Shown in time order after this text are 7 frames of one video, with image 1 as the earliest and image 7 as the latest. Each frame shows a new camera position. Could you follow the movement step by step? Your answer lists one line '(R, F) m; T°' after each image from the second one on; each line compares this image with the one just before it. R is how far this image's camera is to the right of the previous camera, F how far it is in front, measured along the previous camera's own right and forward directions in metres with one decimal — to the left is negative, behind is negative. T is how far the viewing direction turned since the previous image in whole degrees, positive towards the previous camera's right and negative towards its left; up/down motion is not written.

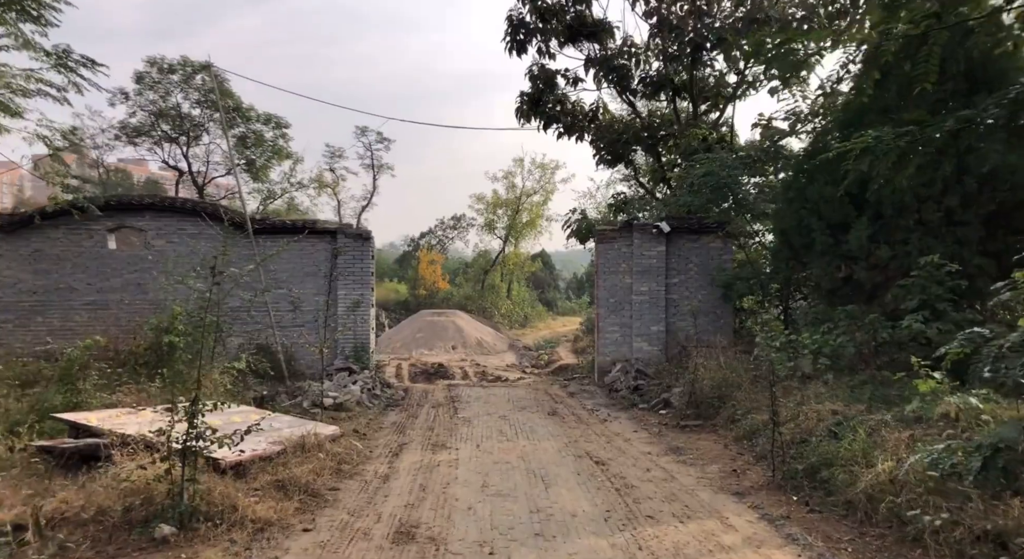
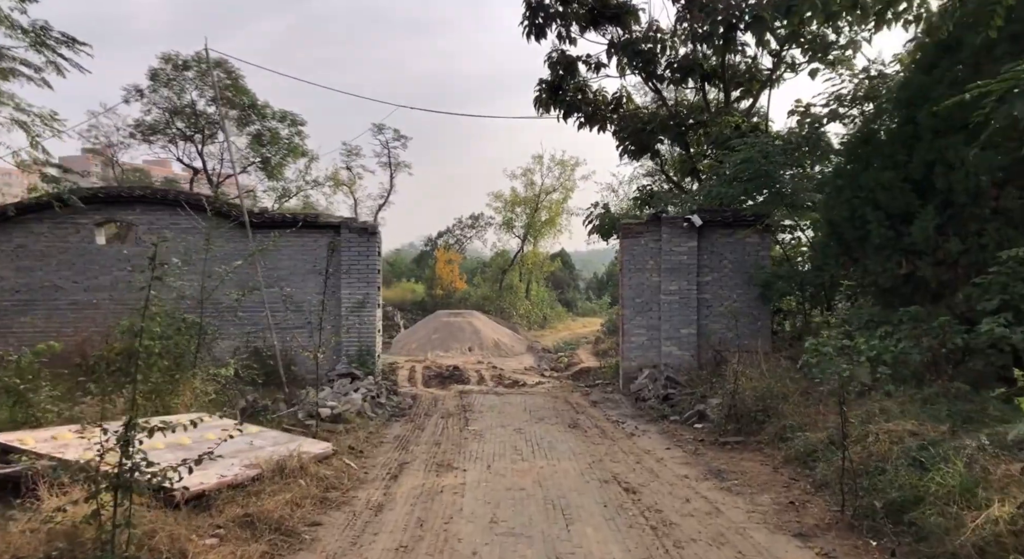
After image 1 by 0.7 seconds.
(0.0, +0.8) m; -2°
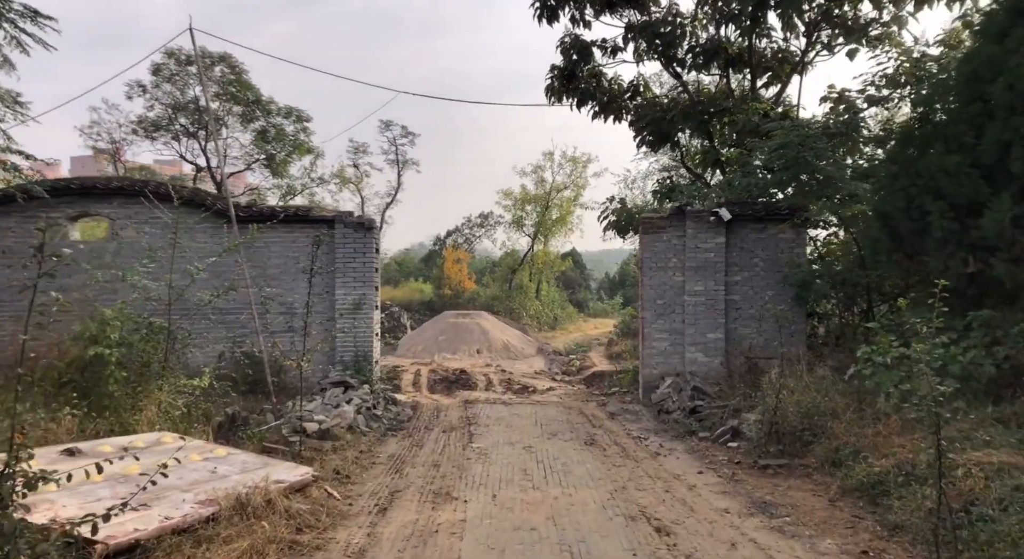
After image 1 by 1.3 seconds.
(0.0, +0.8) m; -1°
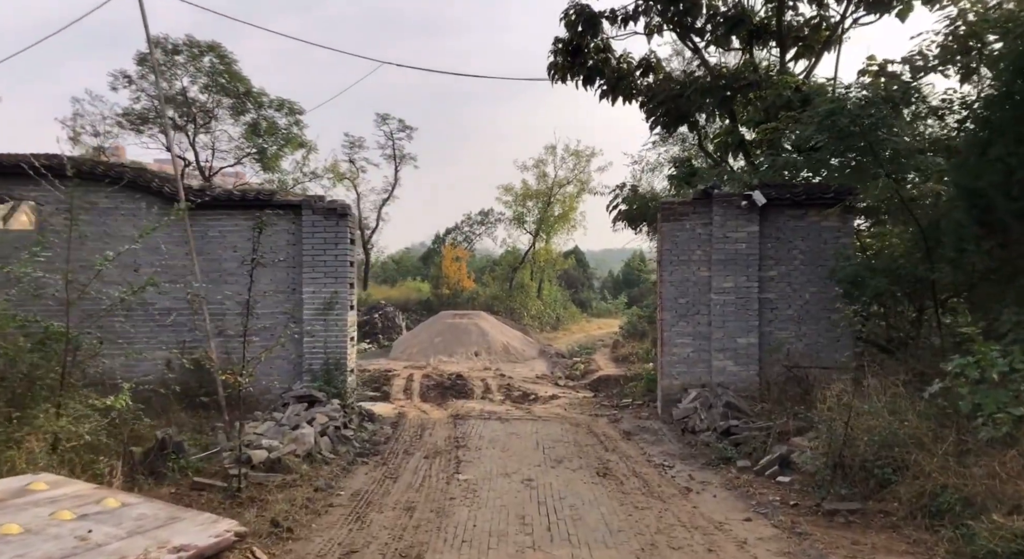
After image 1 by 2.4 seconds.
(+0.1, +1.3) m; 0°
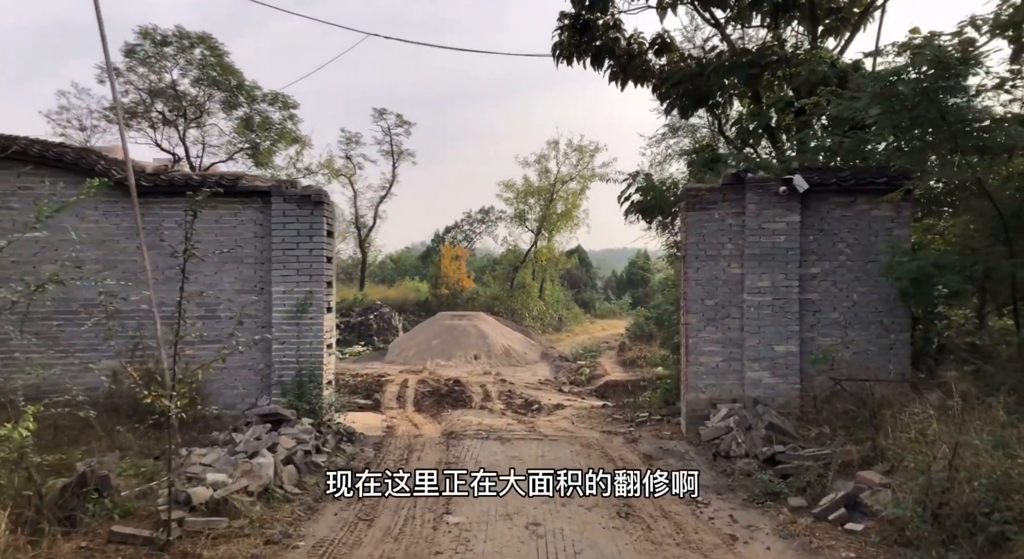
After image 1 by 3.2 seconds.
(0.0, +1.0) m; 0°
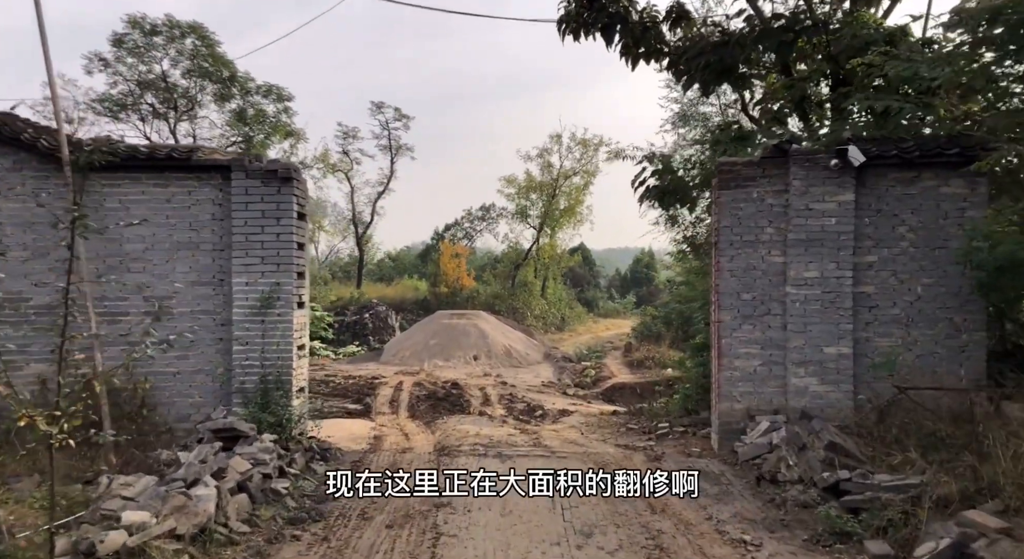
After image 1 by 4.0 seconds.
(0.0, +1.0) m; 0°
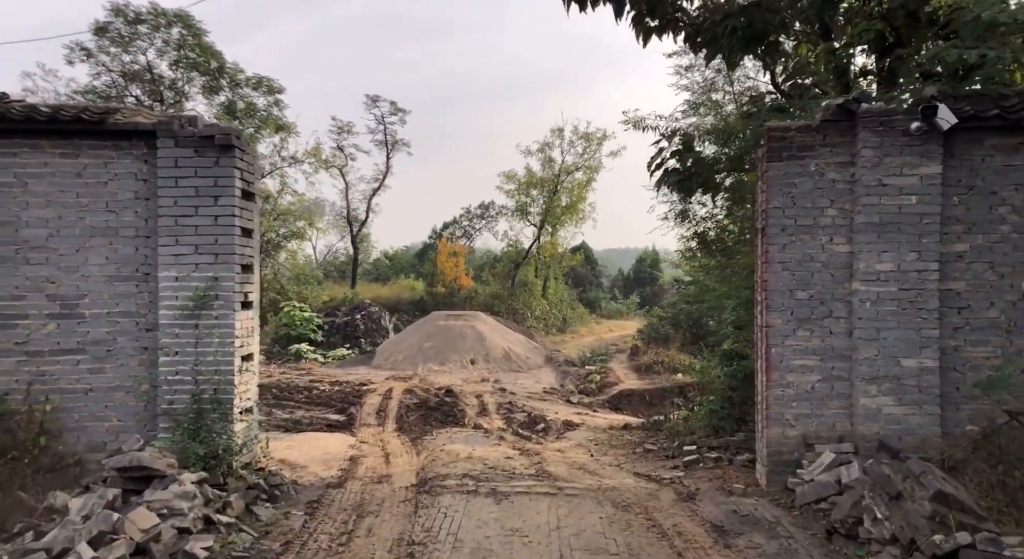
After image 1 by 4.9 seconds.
(0.0, +1.1) m; 0°
